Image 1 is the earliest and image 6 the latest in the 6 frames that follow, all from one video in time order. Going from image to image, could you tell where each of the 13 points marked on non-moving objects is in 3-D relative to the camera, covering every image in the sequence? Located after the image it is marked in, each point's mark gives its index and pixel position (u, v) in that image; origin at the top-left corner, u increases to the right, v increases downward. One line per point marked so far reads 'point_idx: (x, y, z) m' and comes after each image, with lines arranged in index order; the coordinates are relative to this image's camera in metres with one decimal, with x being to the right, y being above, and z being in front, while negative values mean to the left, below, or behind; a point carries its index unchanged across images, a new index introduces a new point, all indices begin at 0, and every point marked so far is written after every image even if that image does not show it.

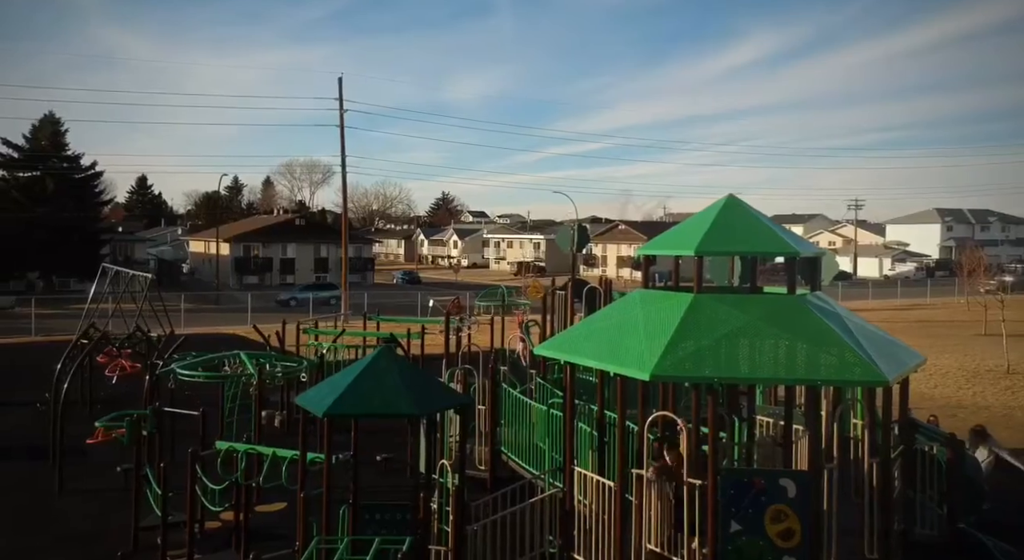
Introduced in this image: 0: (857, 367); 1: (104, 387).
0: (+2.5, -0.6, +6.1) m
1: (-7.6, -2.0, +15.6) m
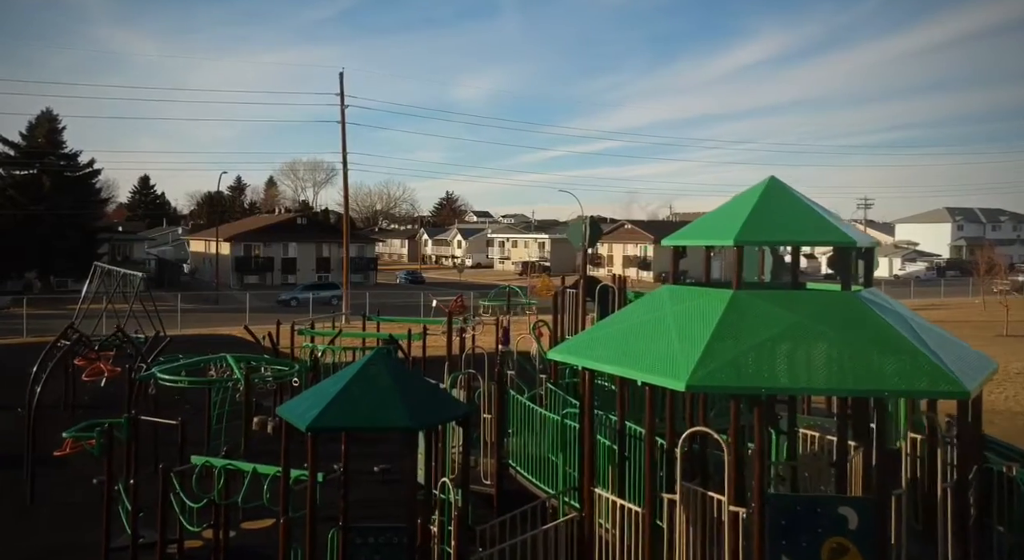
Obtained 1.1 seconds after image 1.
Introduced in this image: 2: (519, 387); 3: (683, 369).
0: (+2.6, -0.6, +5.2) m
1: (-7.5, -2.0, +14.7) m
2: (+0.1, -1.4, +11.0) m
3: (+1.1, -0.6, +5.4) m
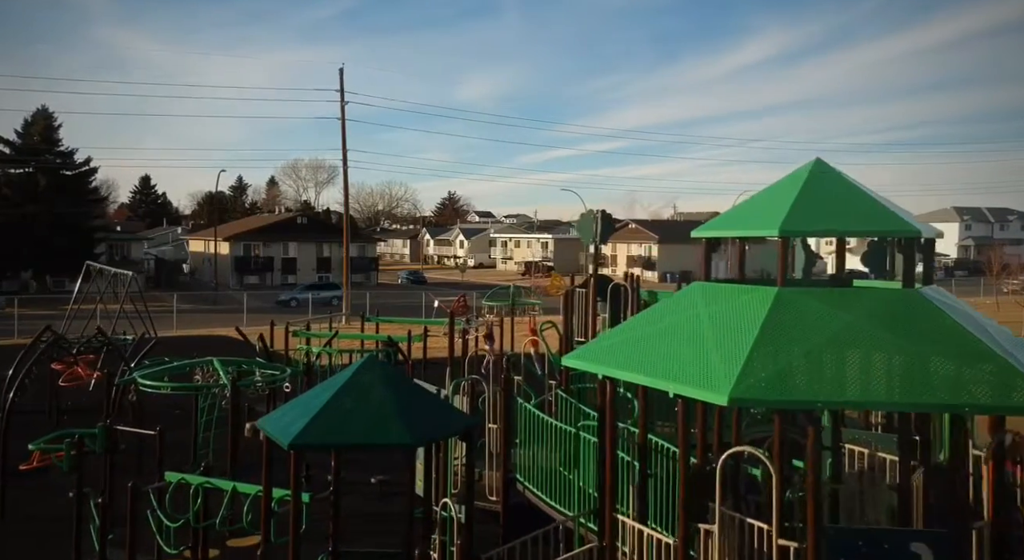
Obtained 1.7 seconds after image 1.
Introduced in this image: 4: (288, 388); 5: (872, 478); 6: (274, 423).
0: (+2.7, -0.6, +4.5) m
1: (-7.4, -2.0, +14.0) m
2: (+0.2, -1.4, +10.2) m
3: (+1.2, -0.6, +4.6) m
4: (-3.5, -1.7, +12.9) m
5: (+2.5, -1.4, +5.8) m
6: (-1.7, -1.0, +5.8) m
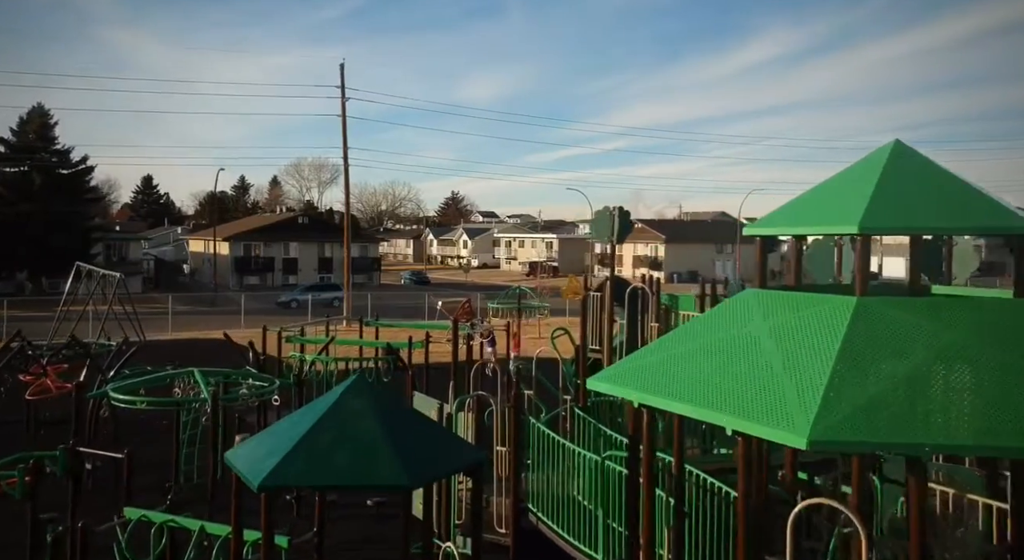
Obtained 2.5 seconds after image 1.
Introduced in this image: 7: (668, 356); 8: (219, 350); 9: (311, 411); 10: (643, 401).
0: (+2.8, -0.6, +3.5) m
1: (-7.2, -2.0, +13.1) m
2: (+0.3, -1.4, +9.3) m
3: (+1.3, -0.6, +3.7) m
4: (-3.3, -1.7, +11.9) m
5: (+2.6, -1.4, +4.8) m
6: (-1.6, -1.0, +4.9) m
7: (+0.9, -0.4, +4.7) m
8: (-5.9, -1.4, +16.7) m
9: (-1.2, -0.8, +5.0) m
10: (+0.7, -0.6, +4.4) m
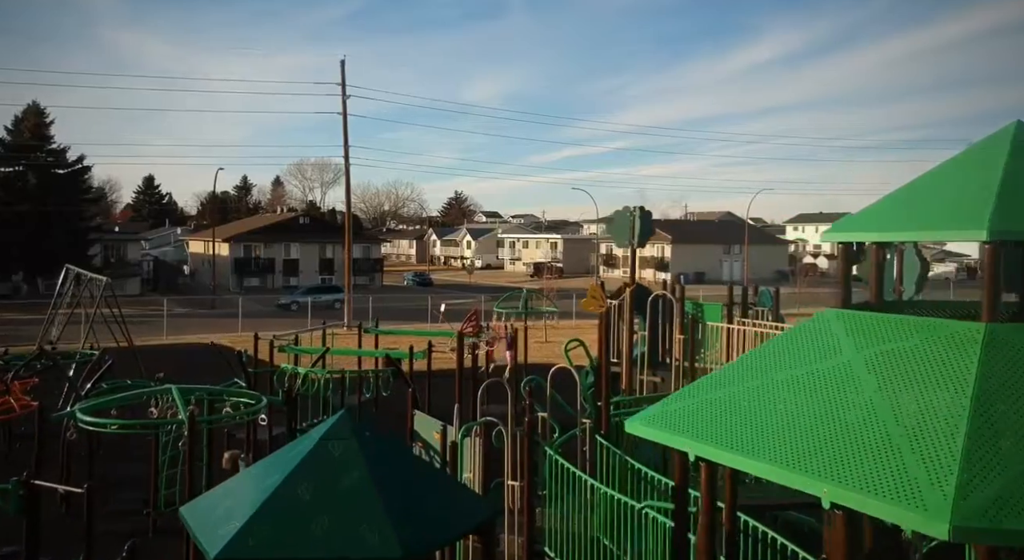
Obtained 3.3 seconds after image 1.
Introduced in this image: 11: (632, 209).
0: (+2.9, -0.7, +2.6) m
1: (-7.1, -2.1, +12.2) m
2: (+0.4, -1.5, +8.3) m
3: (+1.4, -0.7, +2.7) m
4: (-3.2, -1.8, +11.0) m
5: (+2.7, -1.5, +3.9) m
6: (-1.5, -1.1, +4.0) m
7: (+1.0, -0.5, +3.8) m
8: (-5.7, -1.5, +15.8) m
9: (-1.1, -0.9, +4.1) m
10: (+0.8, -0.7, +3.5) m
11: (+1.4, +0.8, +9.5) m
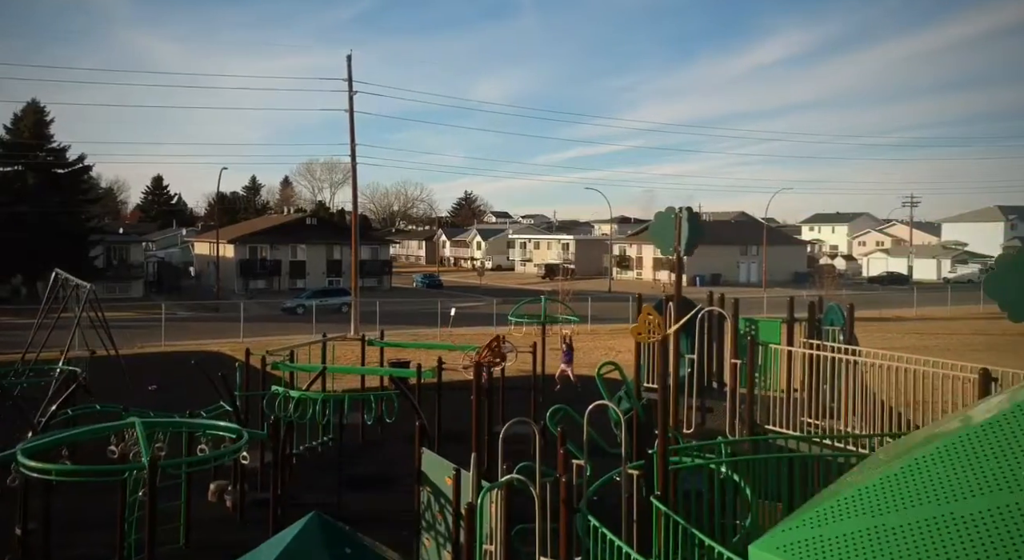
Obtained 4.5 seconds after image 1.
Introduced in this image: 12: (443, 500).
0: (+3.0, -0.8, +1.1) m
1: (-6.8, -2.2, +10.8) m
2: (+0.6, -1.6, +6.9) m
3: (+1.5, -0.8, +1.3) m
4: (-3.0, -1.9, +9.7) m
5: (+2.8, -1.6, +2.5) m
6: (-1.3, -1.2, +2.6) m
7: (+1.2, -0.6, +2.4) m
8: (-5.4, -1.6, +14.4) m
9: (-0.9, -1.0, +2.7) m
10: (+1.0, -0.8, +2.1) m
11: (+1.6, +0.7, +8.1) m
12: (-0.6, -1.9, +7.1) m
